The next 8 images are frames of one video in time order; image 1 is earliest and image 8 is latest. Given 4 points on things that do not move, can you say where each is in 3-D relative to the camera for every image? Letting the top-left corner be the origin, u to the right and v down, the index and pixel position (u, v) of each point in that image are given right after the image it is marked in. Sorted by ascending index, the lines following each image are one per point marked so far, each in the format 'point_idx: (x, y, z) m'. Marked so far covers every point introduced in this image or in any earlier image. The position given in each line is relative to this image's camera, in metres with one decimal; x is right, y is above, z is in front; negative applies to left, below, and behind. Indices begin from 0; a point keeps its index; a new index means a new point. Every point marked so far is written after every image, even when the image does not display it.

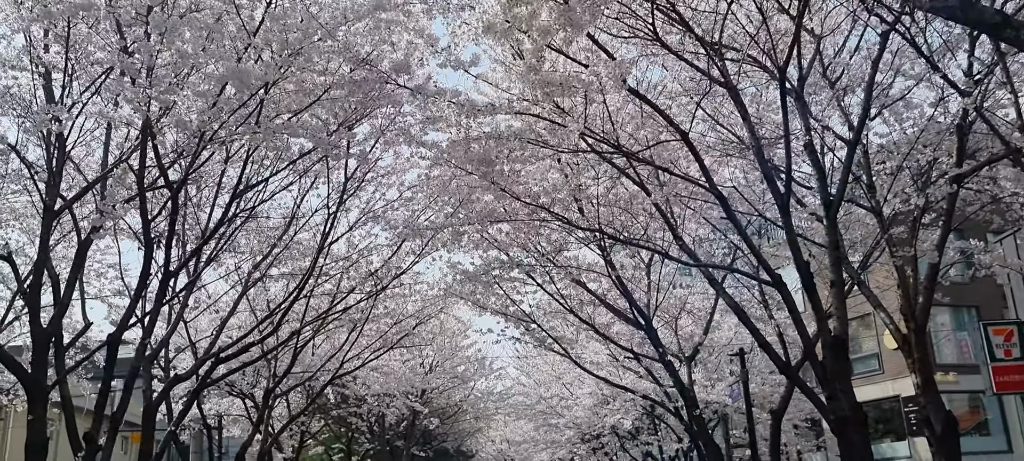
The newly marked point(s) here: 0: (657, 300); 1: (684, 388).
0: (+2.3, -1.1, +14.0) m
1: (+2.3, -2.1, +11.9) m
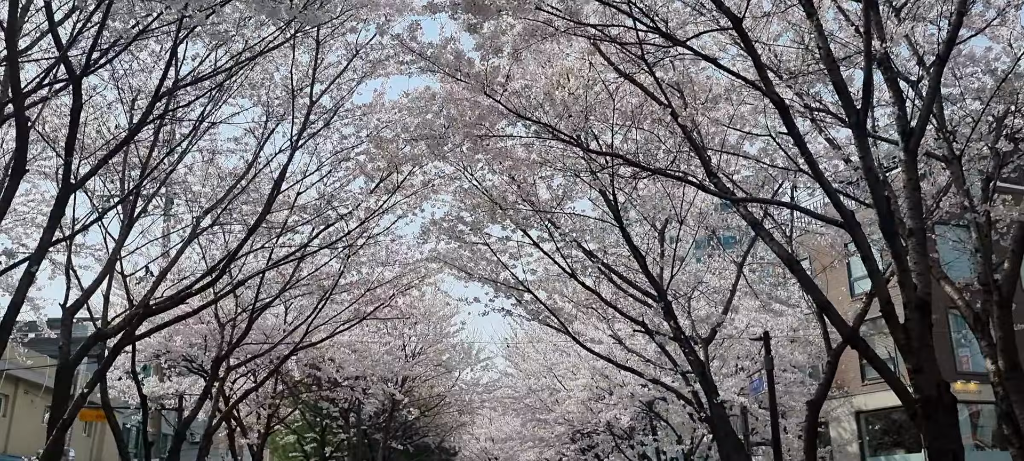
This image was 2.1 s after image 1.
0: (+2.1, -0.5, +12.1) m
1: (+2.2, -1.6, +10.0) m
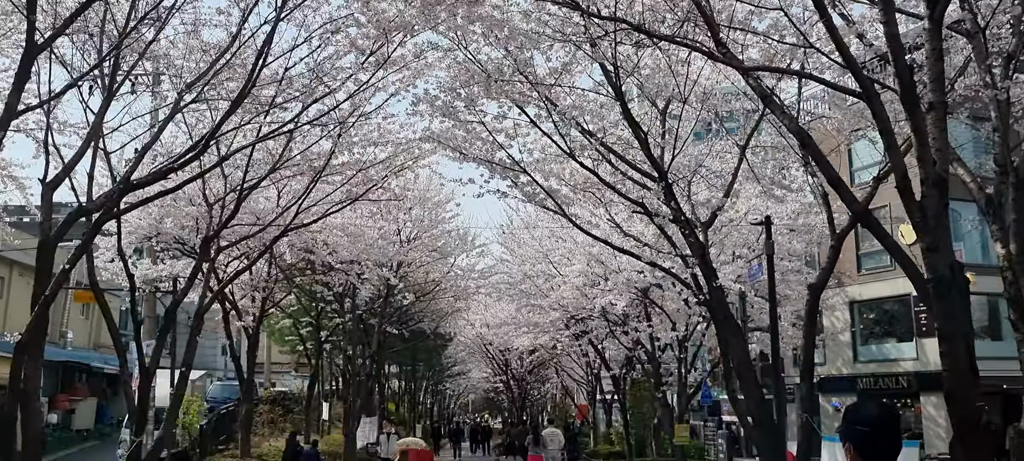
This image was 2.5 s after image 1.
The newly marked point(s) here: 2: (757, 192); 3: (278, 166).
0: (+2.1, +1.0, +11.7) m
1: (+2.1, -0.3, +9.8) m
2: (+4.0, +0.6, +14.4) m
3: (-3.2, +0.9, +12.3) m
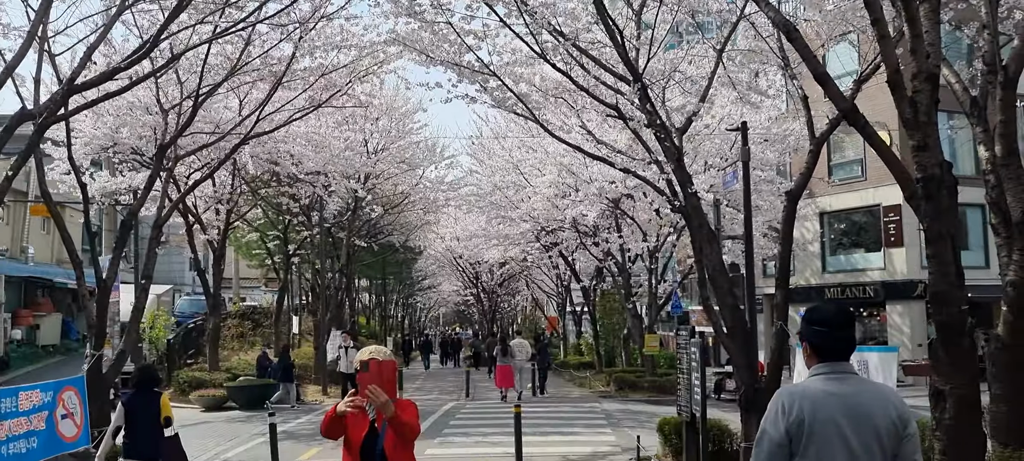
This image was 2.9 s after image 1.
0: (+1.7, +2.2, +11.3) m
1: (+1.8, +0.7, +9.5) m
2: (+3.5, +2.1, +14.0) m
3: (-3.6, +2.1, +11.7) m
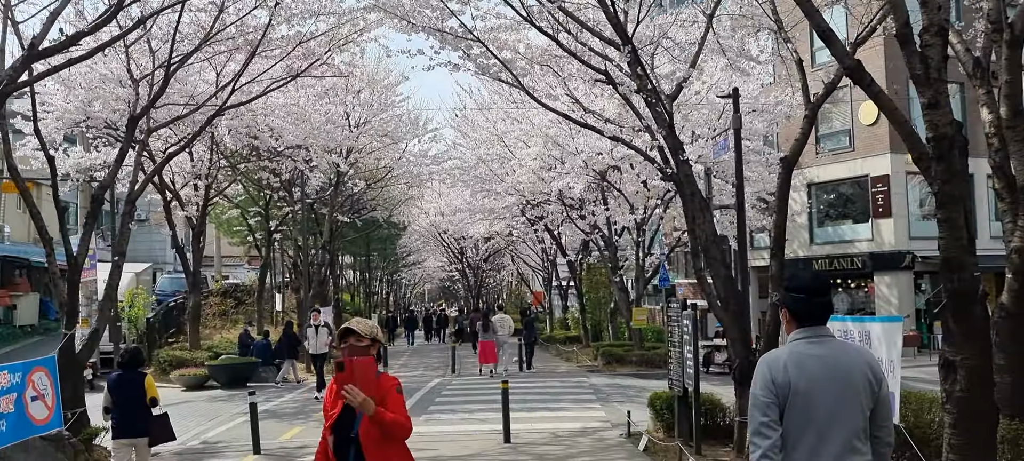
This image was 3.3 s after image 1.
0: (+1.5, +2.6, +10.9) m
1: (+1.6, +1.1, +9.1) m
2: (+3.2, +2.5, +13.7) m
3: (-3.8, +2.4, +11.3) m
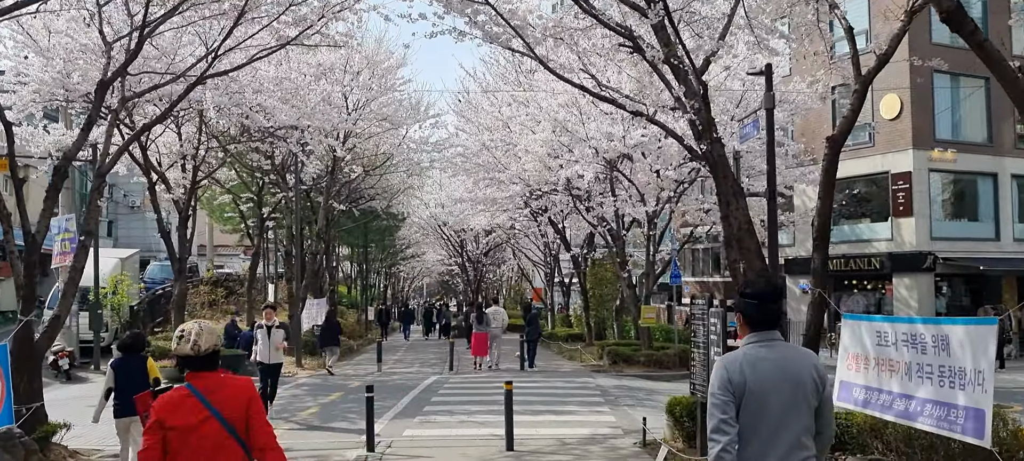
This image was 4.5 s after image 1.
0: (+1.6, +2.7, +9.9) m
1: (+1.7, +1.2, +8.1) m
2: (+3.4, +2.6, +12.7) m
3: (-3.7, +2.7, +10.2) m
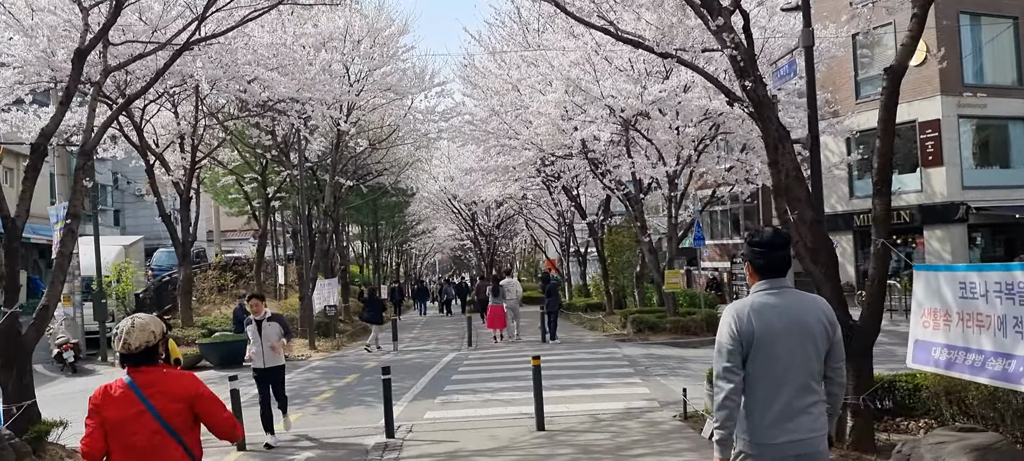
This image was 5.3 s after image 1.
0: (+1.7, +3.2, +9.0) m
1: (+1.9, +1.6, +7.2) m
2: (+3.5, +3.3, +11.8) m
3: (-3.6, +2.9, +9.4) m
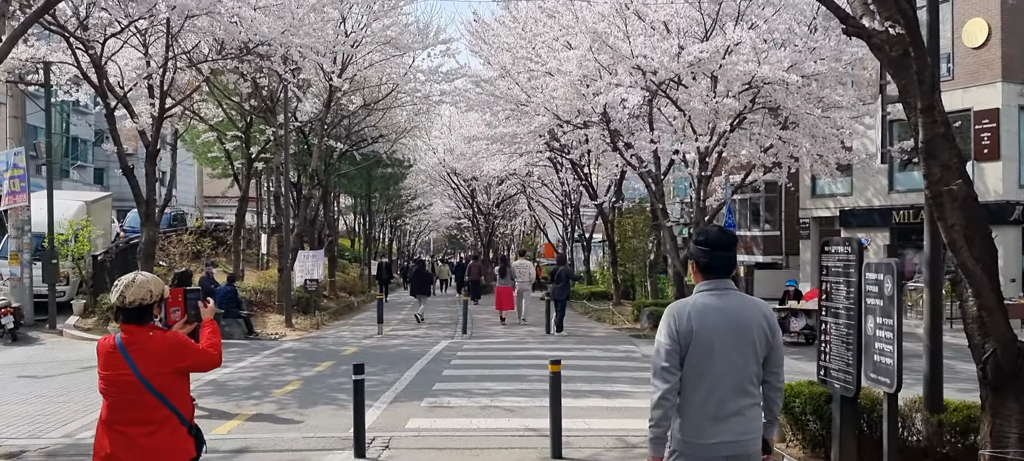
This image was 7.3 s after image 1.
0: (+2.1, +3.4, +6.8) m
1: (+2.1, +1.7, +5.1) m
2: (+3.8, +3.4, +9.6) m
3: (-3.3, +3.4, +7.2) m
